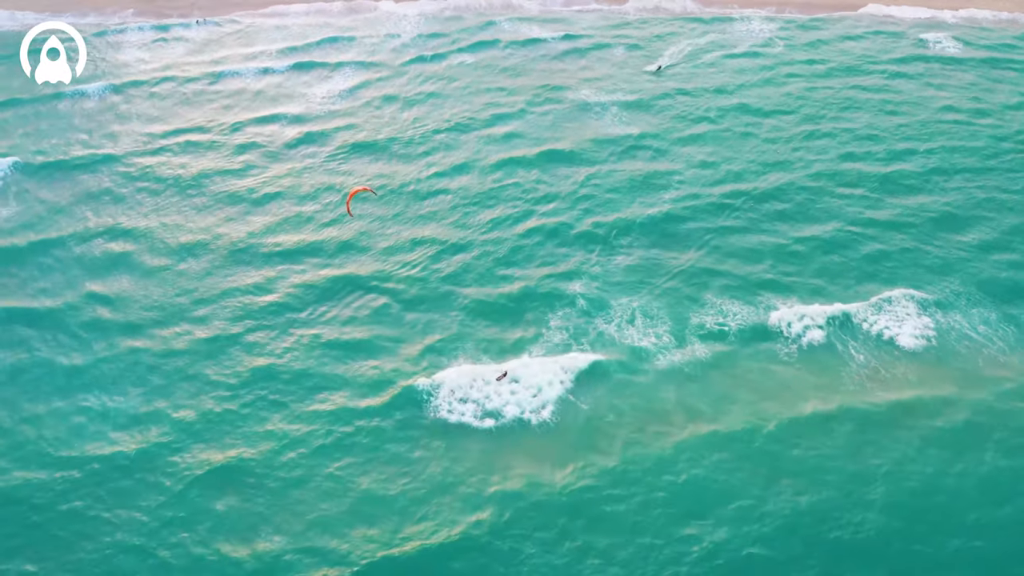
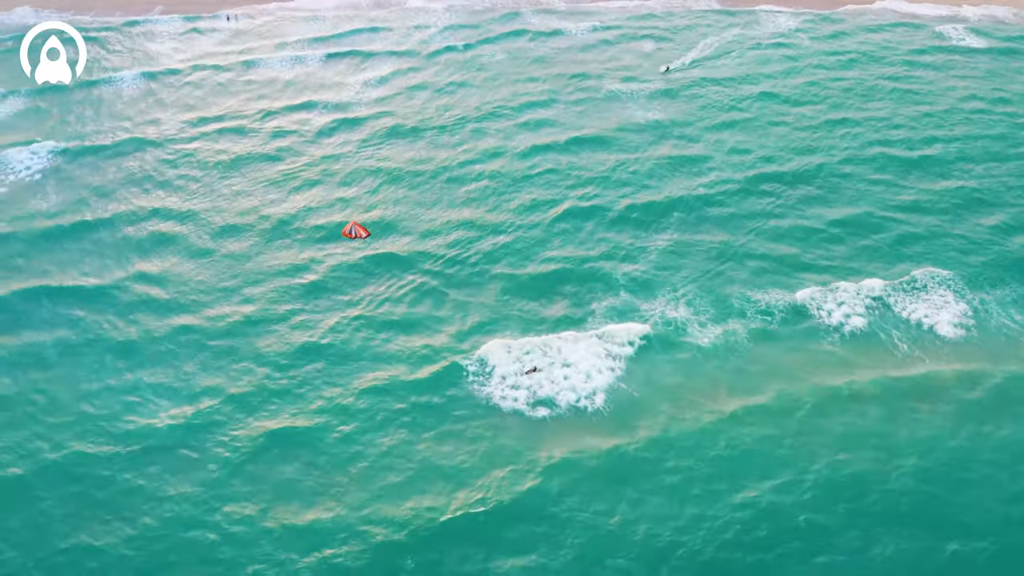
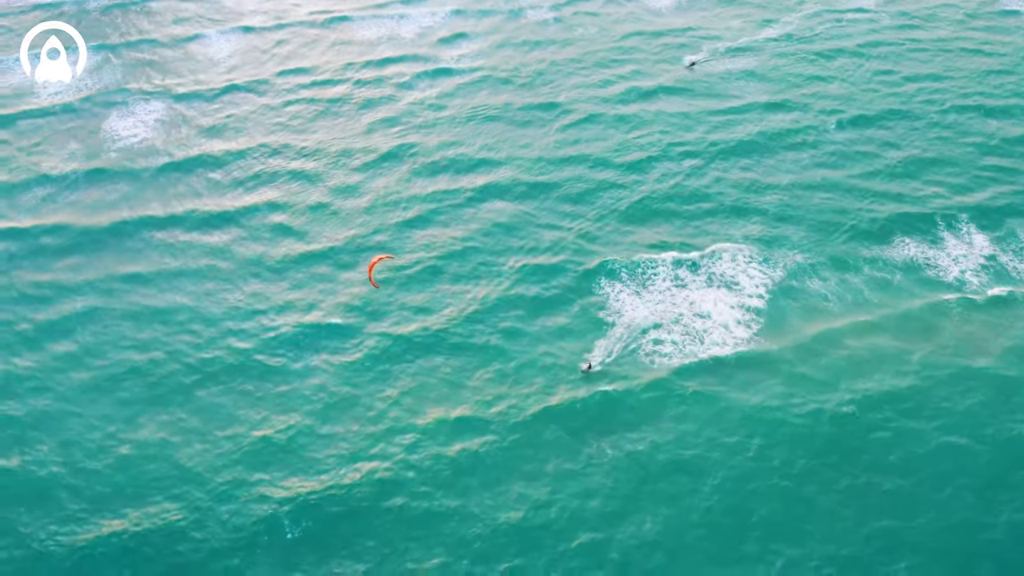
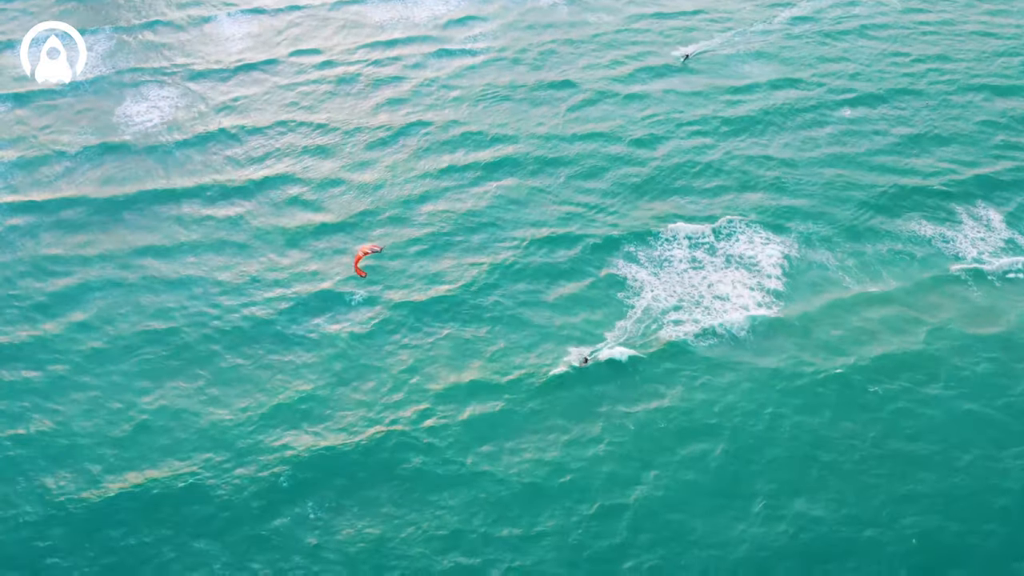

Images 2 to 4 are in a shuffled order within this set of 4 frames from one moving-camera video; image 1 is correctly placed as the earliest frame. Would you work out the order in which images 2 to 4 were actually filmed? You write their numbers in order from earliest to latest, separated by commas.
2, 3, 4
